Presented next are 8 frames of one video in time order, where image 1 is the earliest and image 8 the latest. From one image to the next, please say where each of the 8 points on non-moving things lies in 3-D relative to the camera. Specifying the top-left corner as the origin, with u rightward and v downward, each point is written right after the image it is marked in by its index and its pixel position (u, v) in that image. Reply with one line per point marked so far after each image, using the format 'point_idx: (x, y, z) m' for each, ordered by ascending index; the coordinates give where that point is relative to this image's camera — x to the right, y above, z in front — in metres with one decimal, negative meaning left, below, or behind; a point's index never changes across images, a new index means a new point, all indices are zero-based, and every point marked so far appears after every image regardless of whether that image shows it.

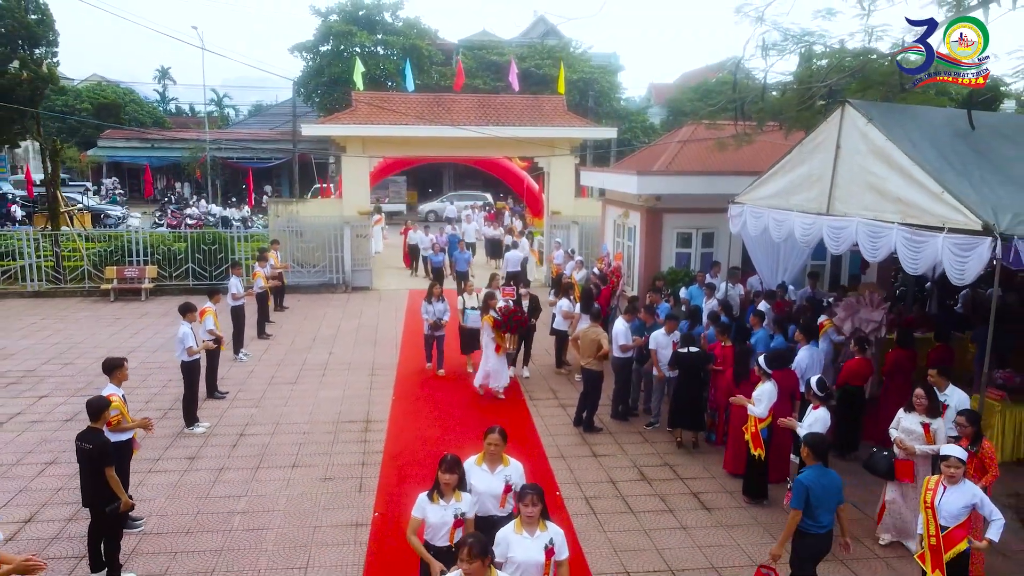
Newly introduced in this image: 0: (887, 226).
0: (+3.1, +0.5, +6.7) m
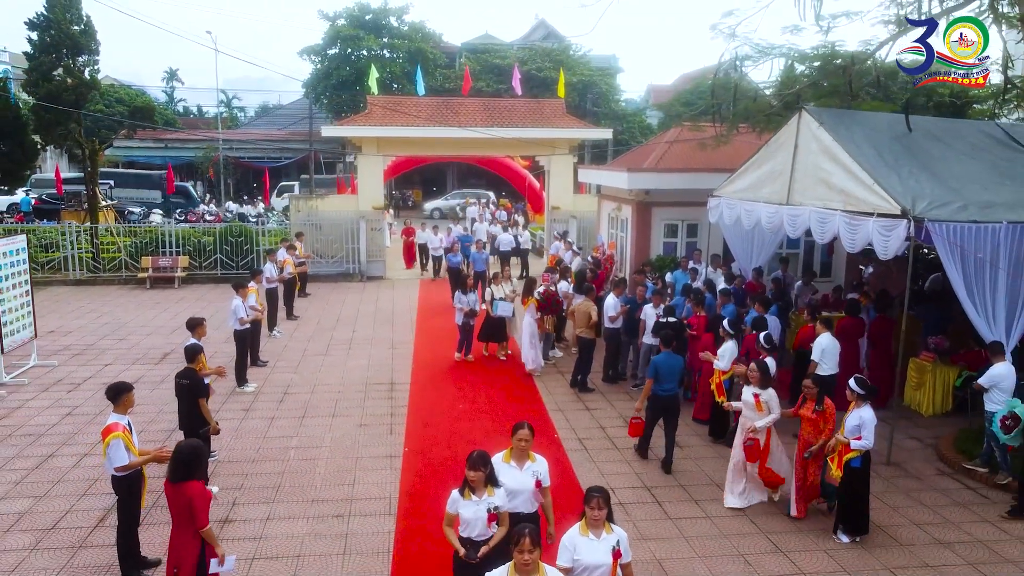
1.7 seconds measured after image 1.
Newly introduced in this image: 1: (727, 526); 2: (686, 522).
0: (+3.2, +0.7, +8.1) m
1: (+1.6, -1.8, +6.1) m
2: (+1.3, -1.8, +6.2) m
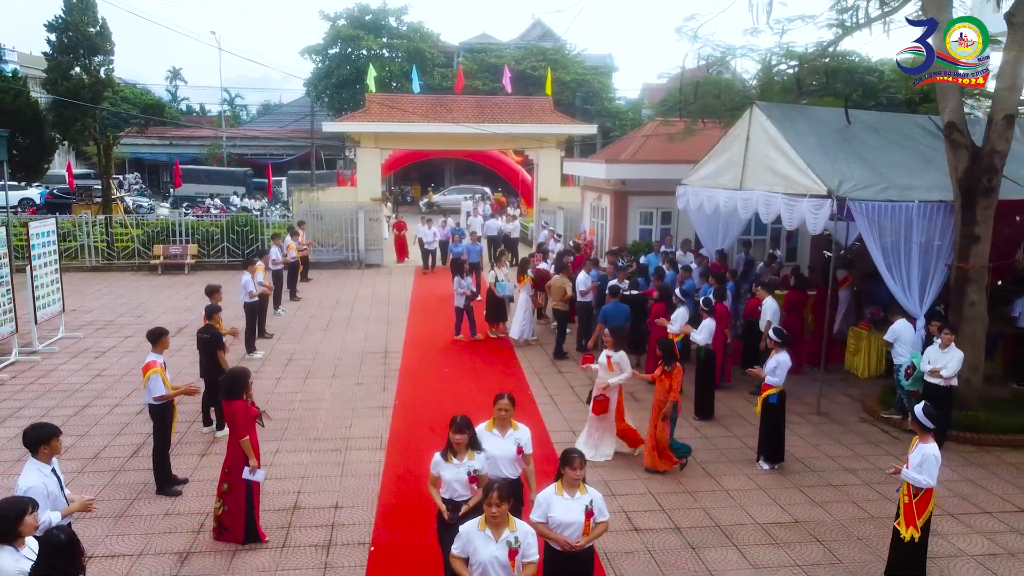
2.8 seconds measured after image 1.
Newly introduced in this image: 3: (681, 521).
0: (+2.9, +1.0, +9.1) m
1: (+1.4, -1.5, +7.2) m
2: (+1.1, -1.5, +7.3) m
3: (+1.2, -1.7, +6.0) m
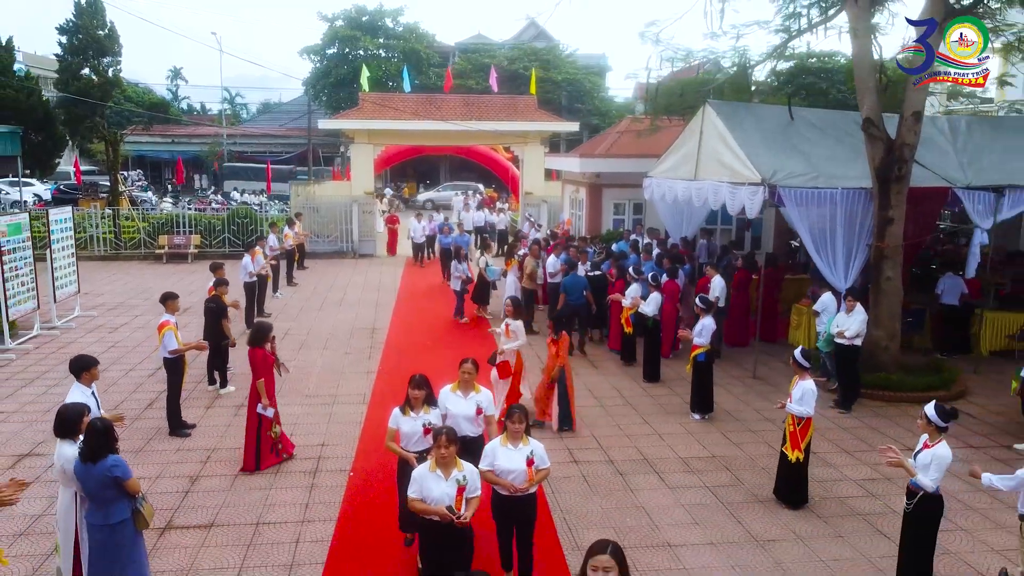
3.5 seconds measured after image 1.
0: (+2.6, +1.3, +10.2) m
1: (+1.0, -1.2, +8.3) m
2: (+0.7, -1.2, +8.3) m
3: (+0.9, -1.4, +7.0) m
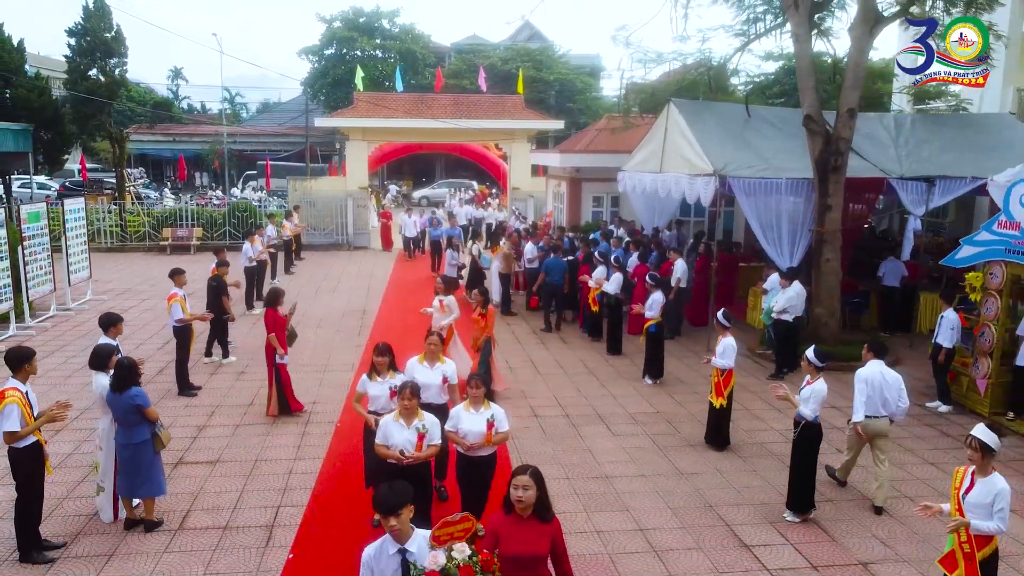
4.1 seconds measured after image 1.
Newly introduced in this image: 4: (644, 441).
0: (+2.3, +1.5, +11.1) m
1: (+0.7, -1.0, +9.2) m
2: (+0.4, -1.0, +9.3) m
3: (+0.6, -1.2, +8.0) m
4: (+1.1, -1.3, +7.2) m
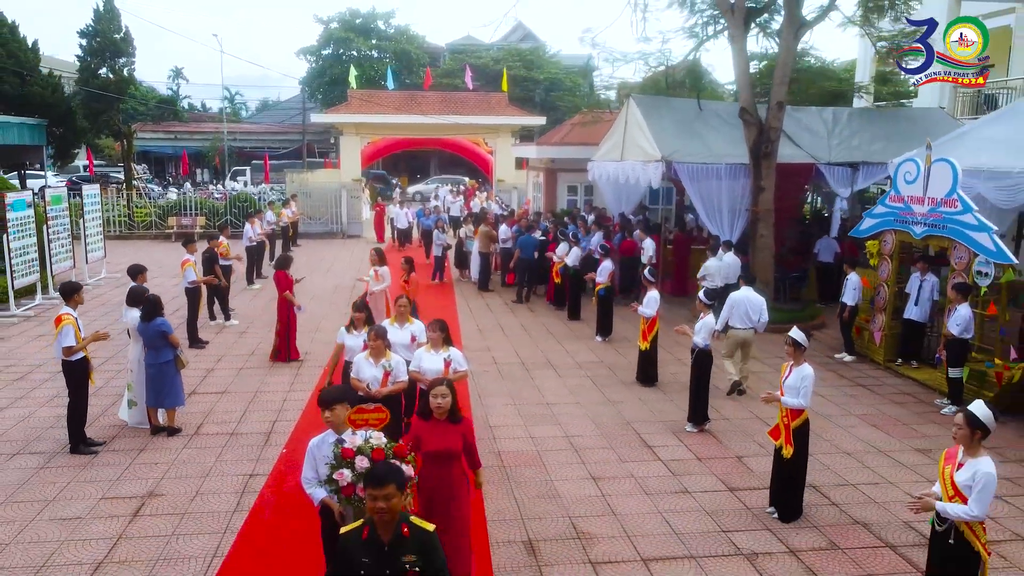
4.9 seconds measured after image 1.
0: (+1.9, +1.9, +12.5) m
1: (+0.3, -0.6, +10.5) m
2: (0.0, -0.6, +10.6) m
3: (+0.2, -0.8, +9.3) m
4: (+0.7, -1.0, +8.5) m
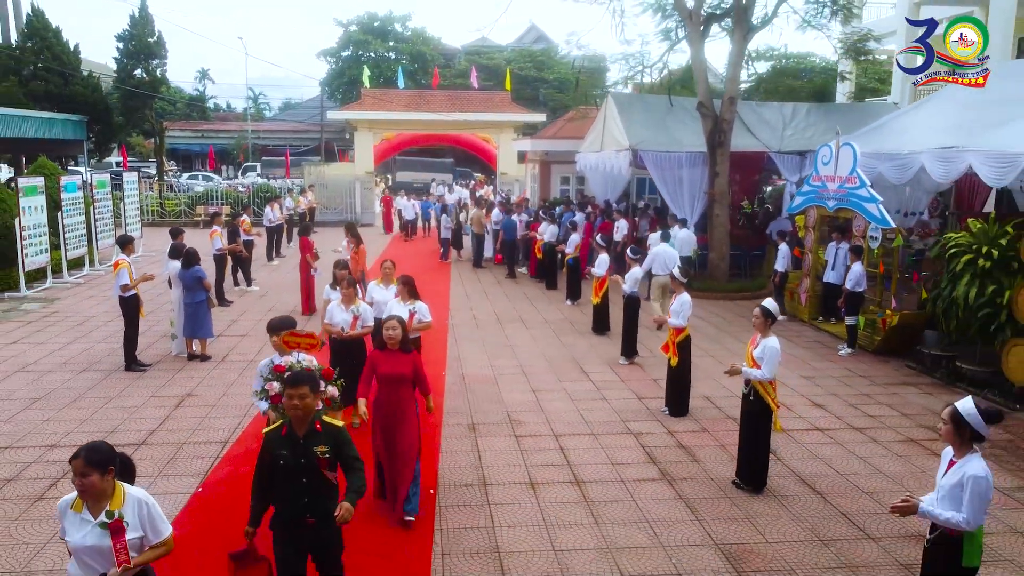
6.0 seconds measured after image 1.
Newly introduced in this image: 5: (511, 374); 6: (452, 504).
0: (+1.7, +2.3, +14.0) m
1: (+0.1, -0.2, +12.1) m
2: (-0.2, -0.2, +12.2) m
3: (-0.1, -0.4, +10.9) m
4: (+0.4, -0.5, +10.1) m
5: (0.0, -0.8, +8.0) m
6: (-0.4, -1.3, +5.0) m
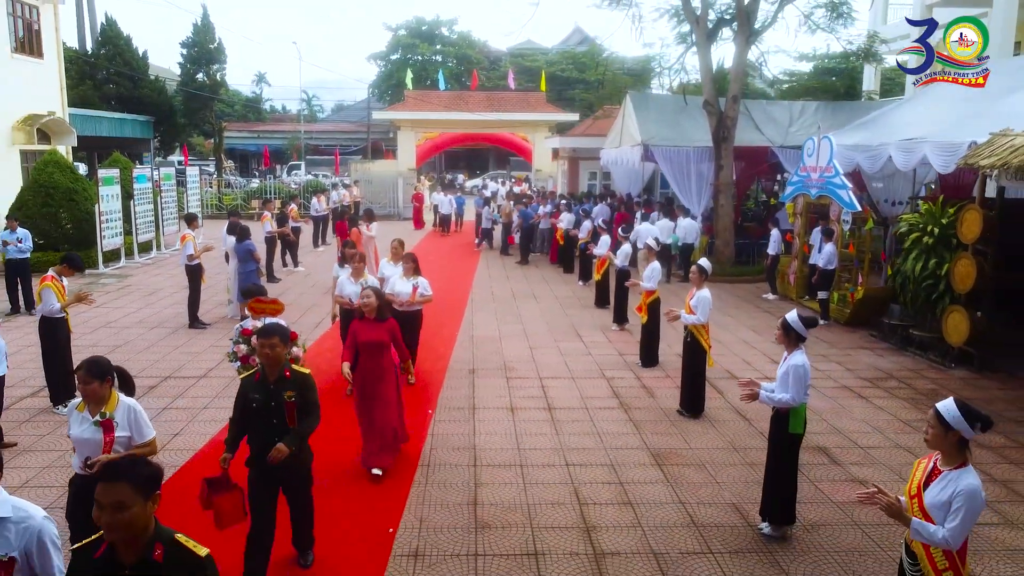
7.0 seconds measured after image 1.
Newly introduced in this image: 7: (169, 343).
0: (+2.1, +2.6, +15.1) m
1: (+0.3, +0.1, +13.3) m
2: (+0.1, +0.1, +13.4) m
3: (+0.1, -0.1, +12.1) m
4: (+0.6, -0.2, +11.3) m
5: (0.0, -0.5, +9.3) m
6: (-0.5, -1.0, +6.3) m
7: (-3.6, -0.6, +8.6) m
